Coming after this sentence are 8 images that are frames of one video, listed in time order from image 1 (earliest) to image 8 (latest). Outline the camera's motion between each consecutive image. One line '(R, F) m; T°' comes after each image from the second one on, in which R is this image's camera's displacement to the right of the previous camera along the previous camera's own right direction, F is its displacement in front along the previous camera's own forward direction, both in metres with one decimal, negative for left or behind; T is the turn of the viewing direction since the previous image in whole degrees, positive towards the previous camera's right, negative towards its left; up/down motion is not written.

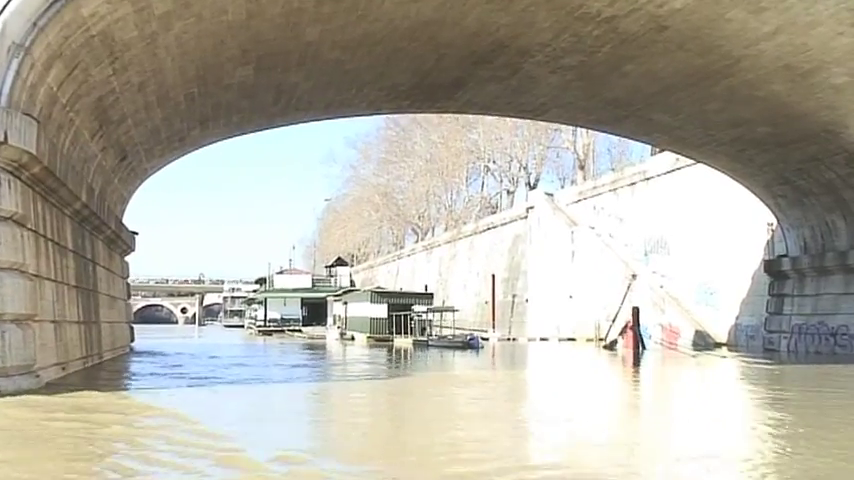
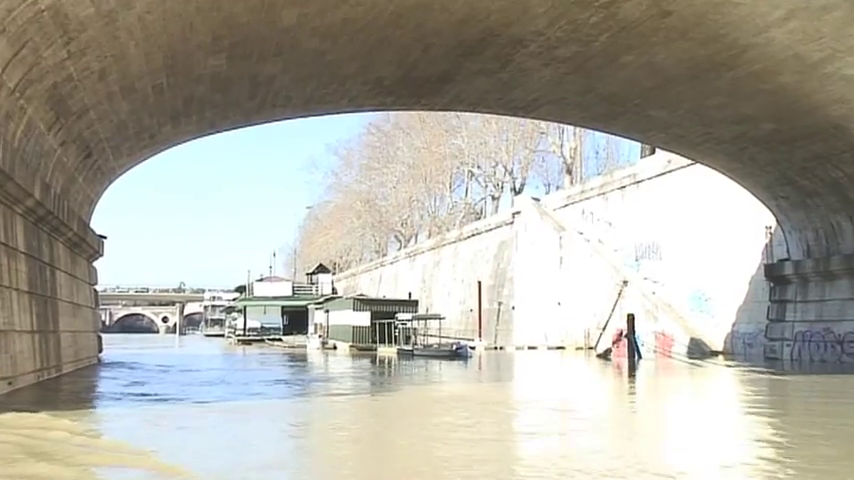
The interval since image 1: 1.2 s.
(-0.1, +1.2) m; +1°
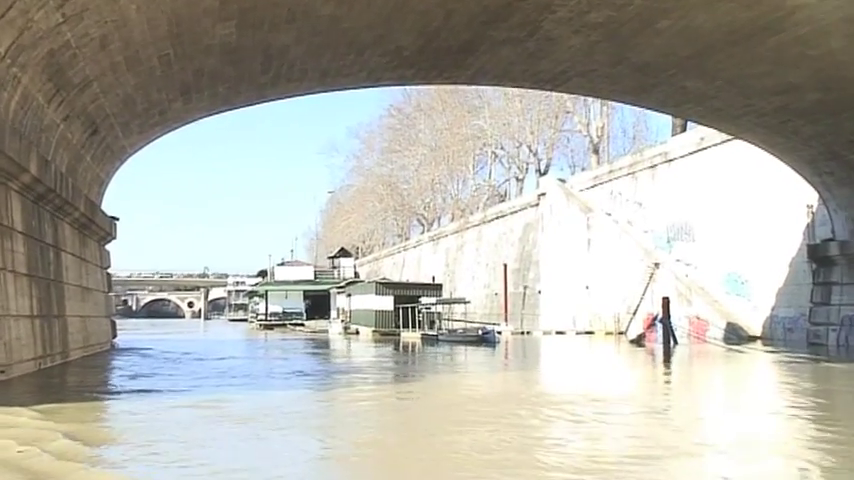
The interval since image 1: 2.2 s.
(0.0, +1.0) m; -1°
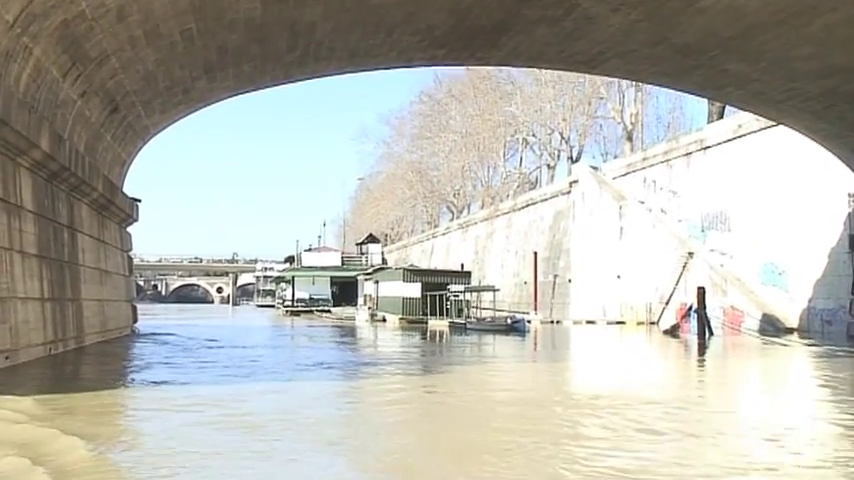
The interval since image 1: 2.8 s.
(0.0, +0.6) m; -2°
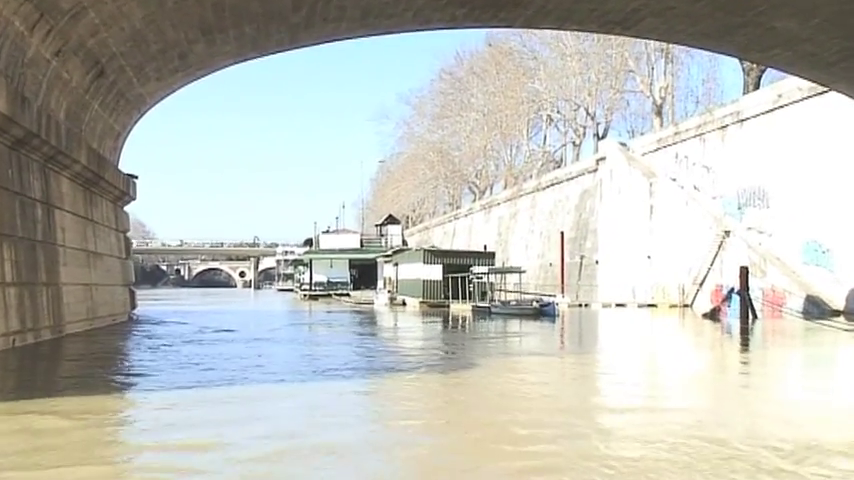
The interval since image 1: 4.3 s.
(0.0, +1.7) m; -1°
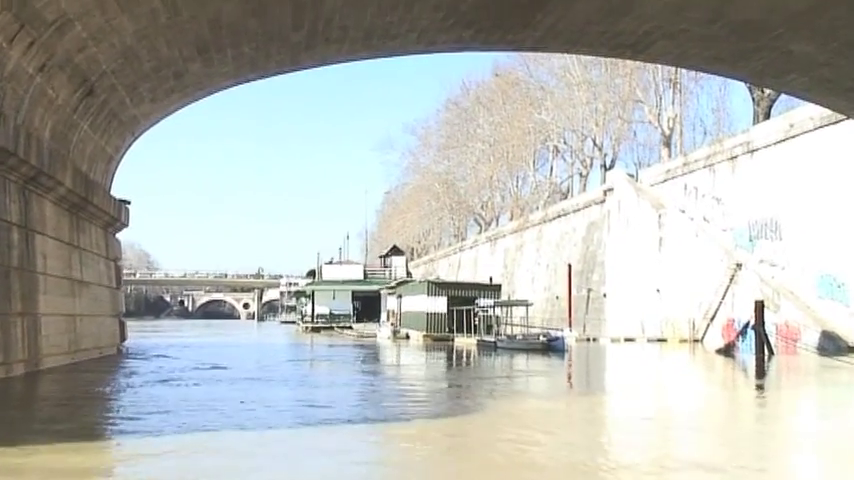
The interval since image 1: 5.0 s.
(0.0, +0.8) m; 0°
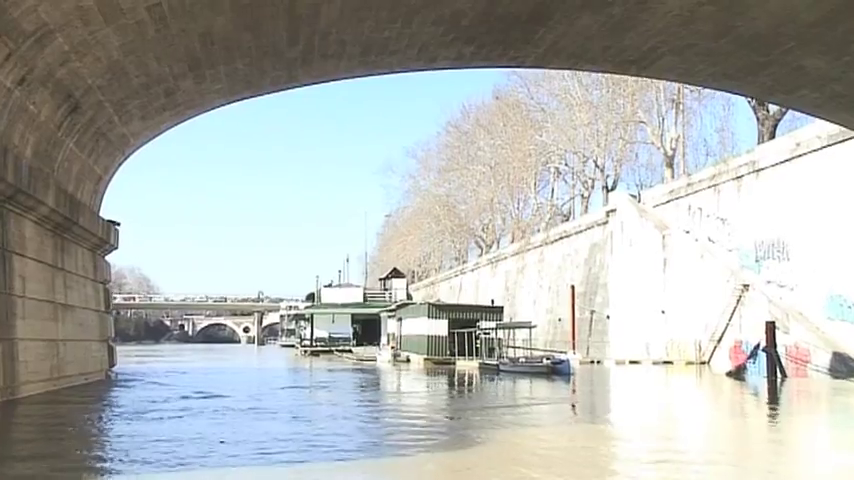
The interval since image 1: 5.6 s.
(0.0, +0.6) m; 0°
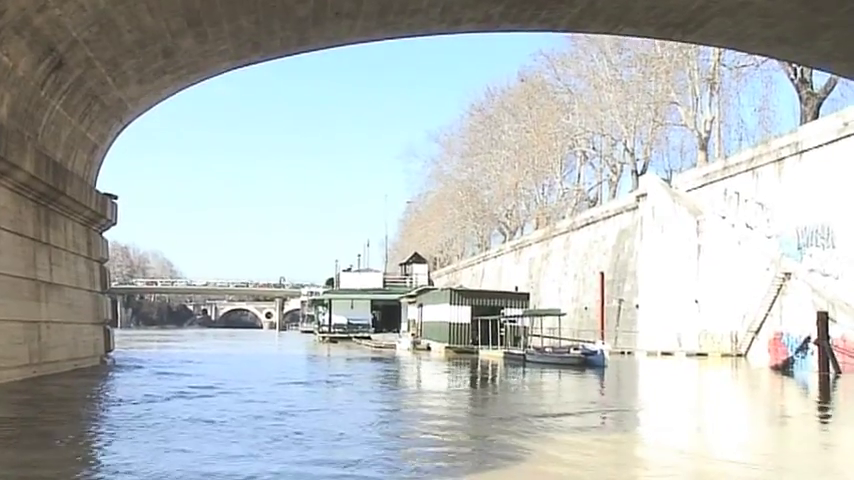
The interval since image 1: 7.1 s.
(0.0, +1.5) m; -1°
